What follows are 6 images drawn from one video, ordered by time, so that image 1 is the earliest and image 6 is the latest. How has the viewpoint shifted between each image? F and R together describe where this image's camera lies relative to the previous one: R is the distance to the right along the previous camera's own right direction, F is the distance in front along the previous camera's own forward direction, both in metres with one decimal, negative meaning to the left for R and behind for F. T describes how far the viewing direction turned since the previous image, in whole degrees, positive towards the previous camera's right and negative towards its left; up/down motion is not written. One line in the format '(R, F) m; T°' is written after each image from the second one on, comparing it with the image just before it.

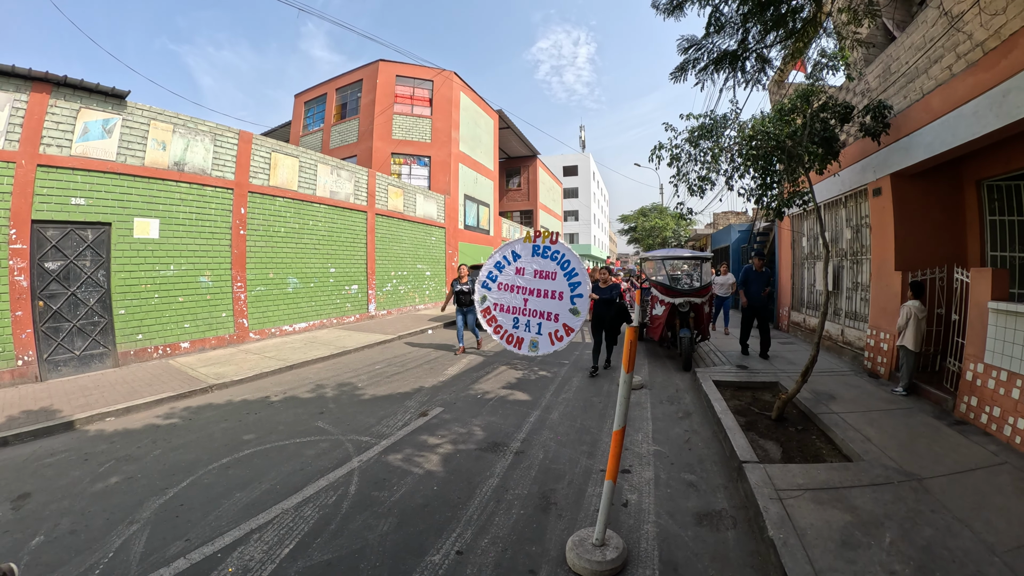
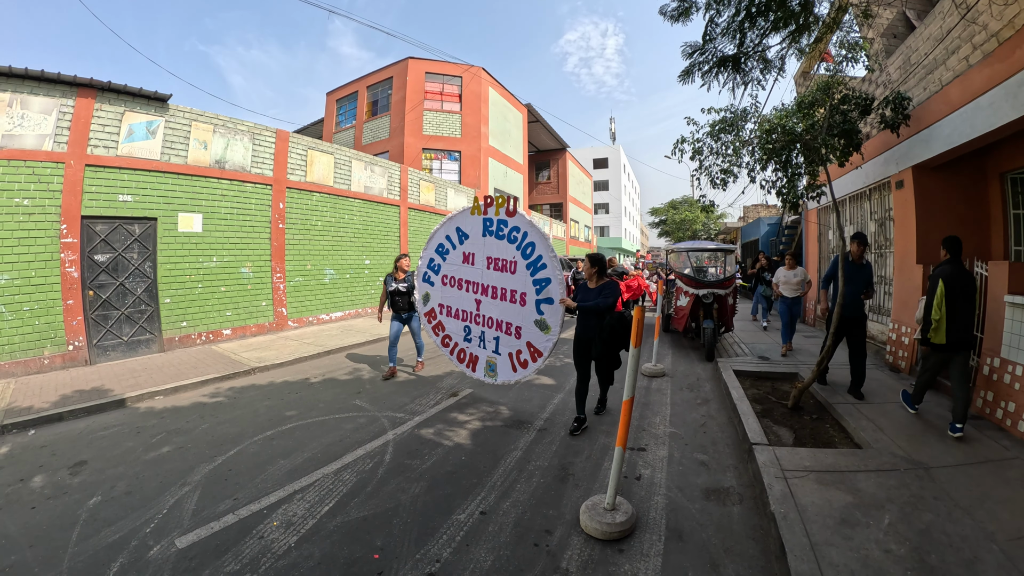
(0.0, -0.2) m; -3°
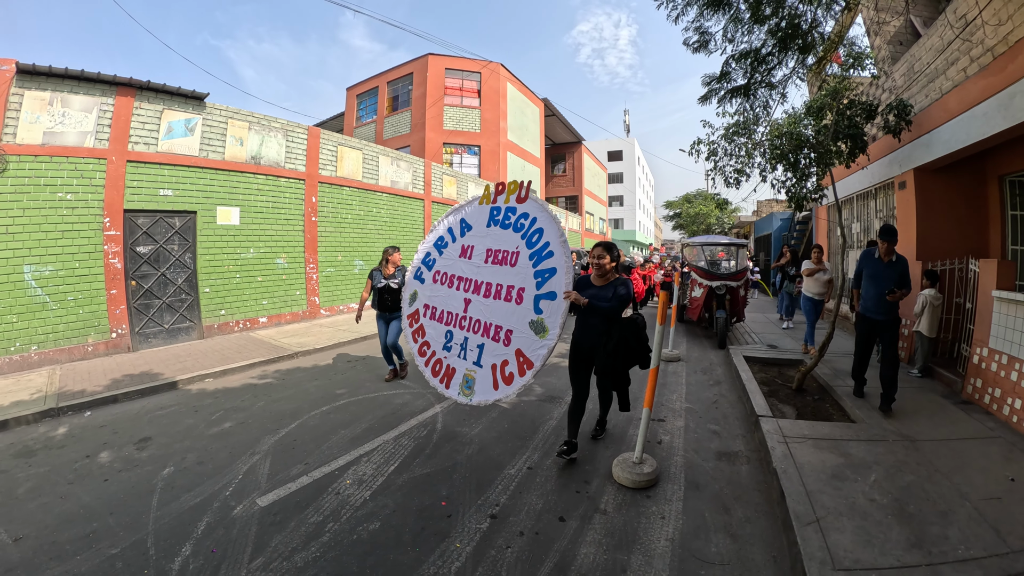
(-0.2, -0.4) m; -1°
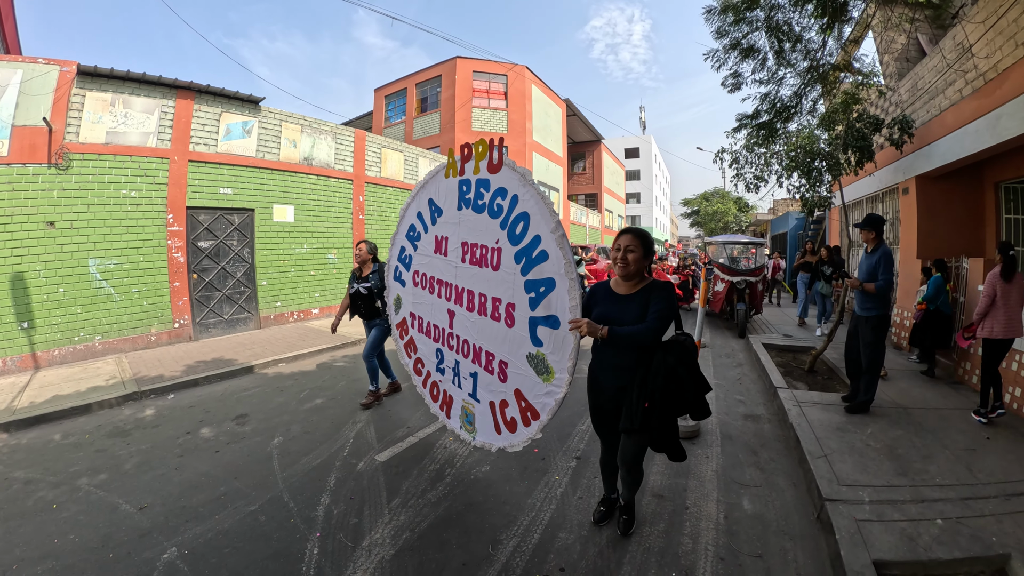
(-0.5, -0.8) m; -1°
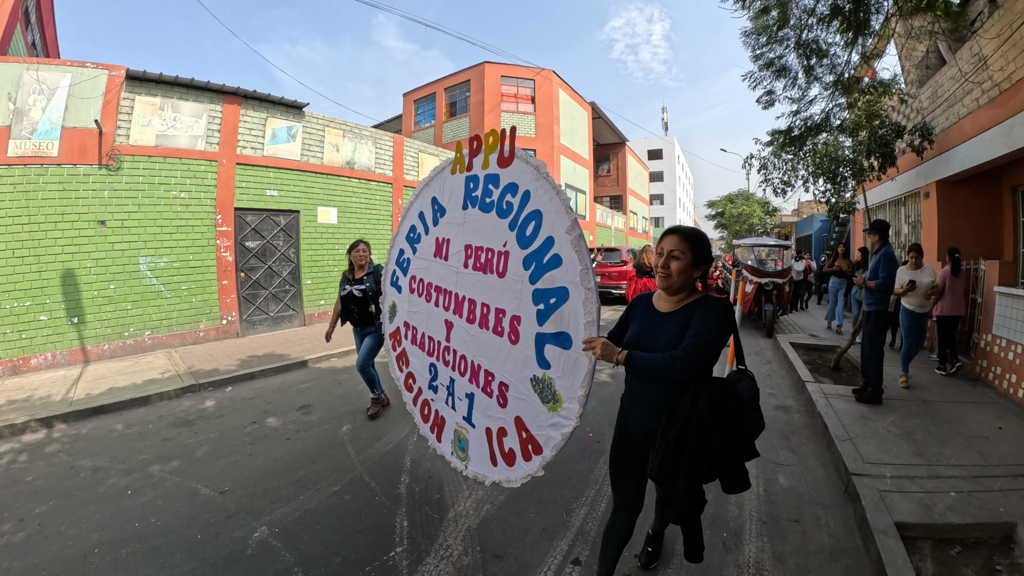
(-0.4, -0.5) m; -2°
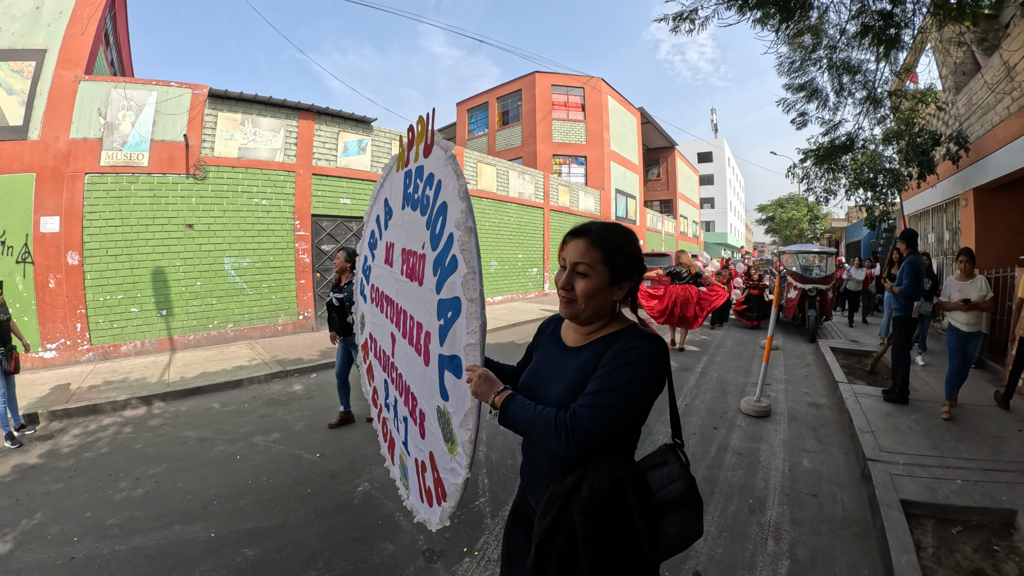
(-0.2, -0.7) m; -5°
